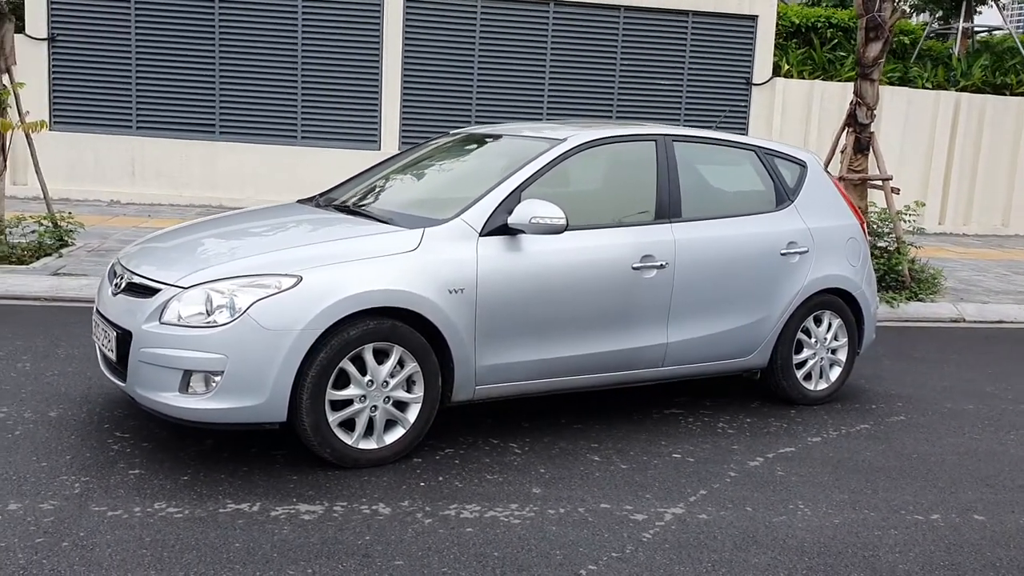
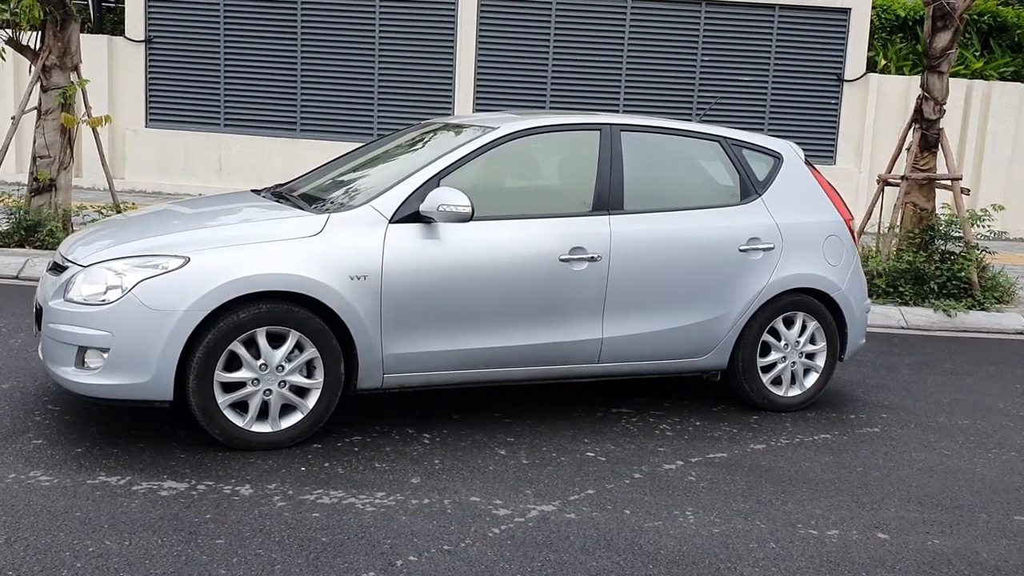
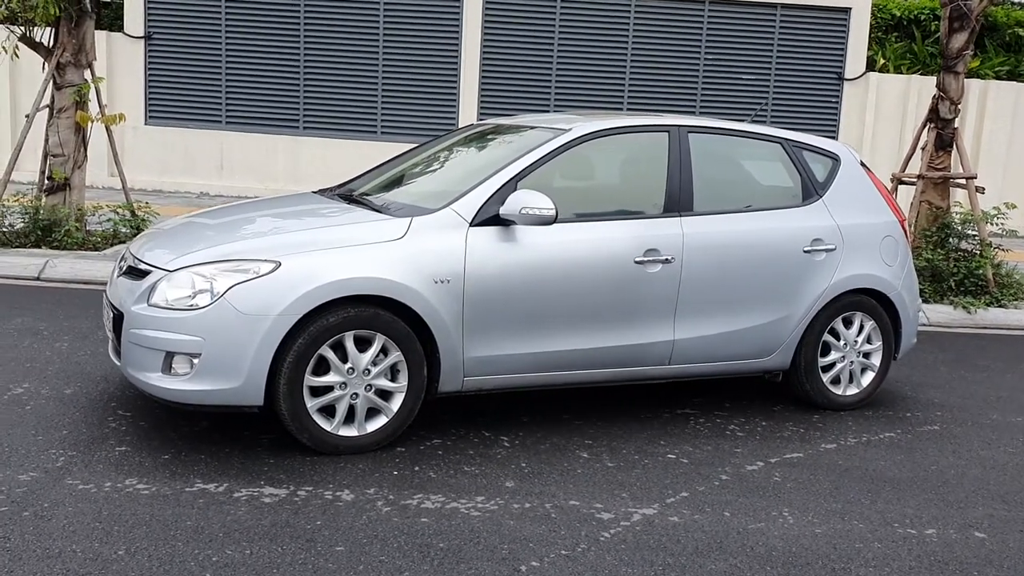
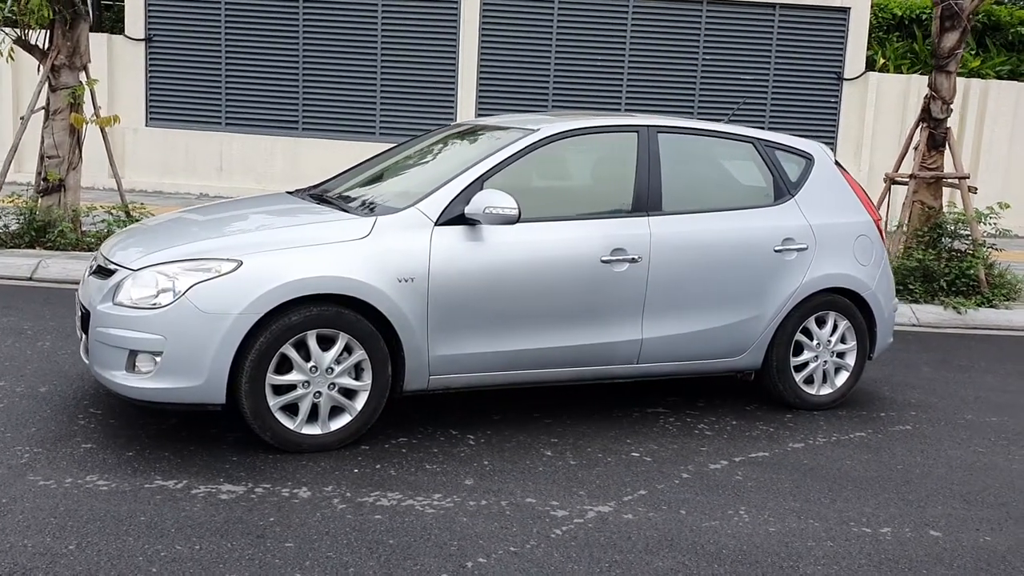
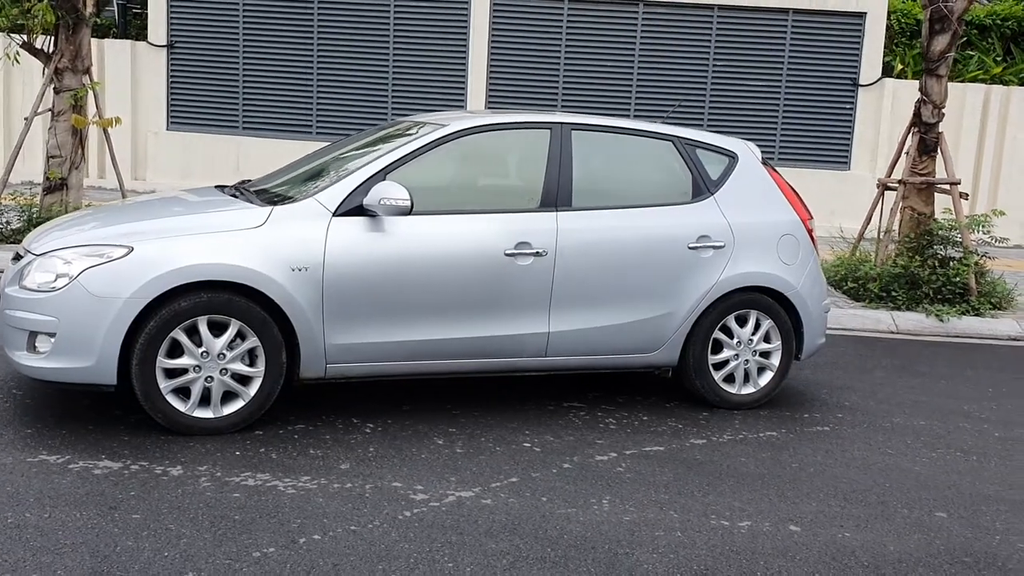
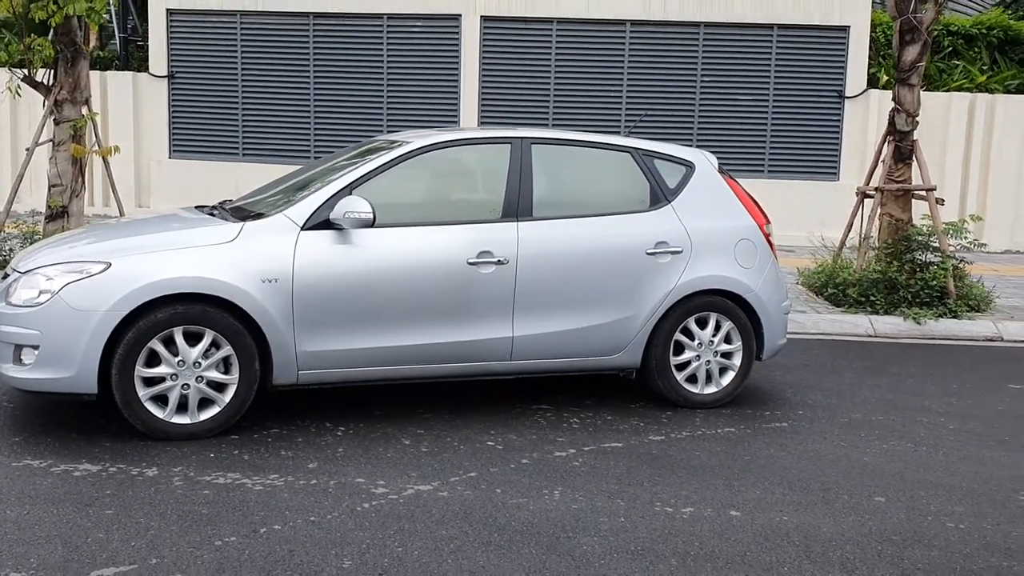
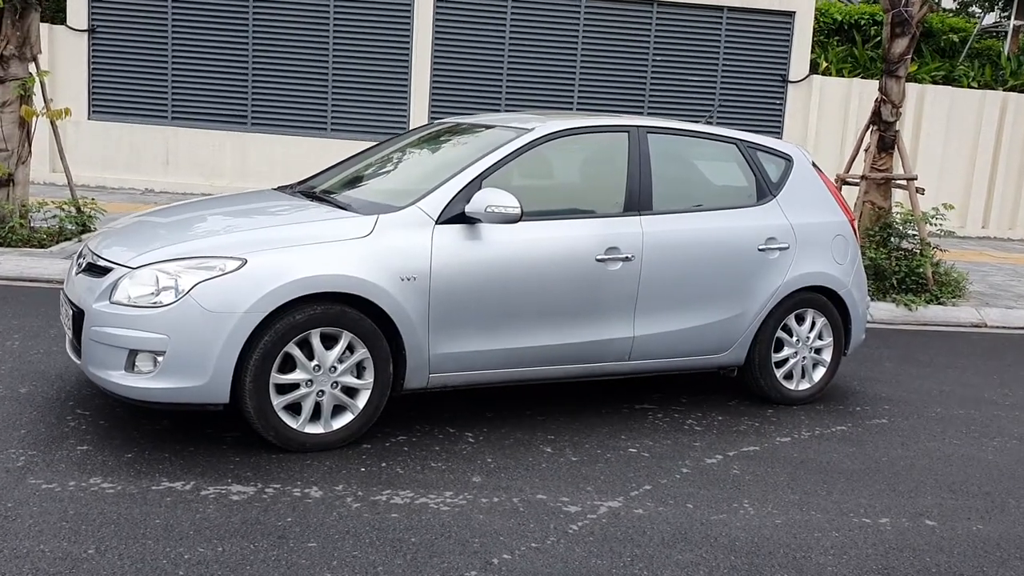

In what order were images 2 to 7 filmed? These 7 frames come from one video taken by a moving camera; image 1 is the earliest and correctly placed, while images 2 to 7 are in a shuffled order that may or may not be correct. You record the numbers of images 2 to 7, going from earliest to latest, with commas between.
7, 3, 4, 2, 5, 6
